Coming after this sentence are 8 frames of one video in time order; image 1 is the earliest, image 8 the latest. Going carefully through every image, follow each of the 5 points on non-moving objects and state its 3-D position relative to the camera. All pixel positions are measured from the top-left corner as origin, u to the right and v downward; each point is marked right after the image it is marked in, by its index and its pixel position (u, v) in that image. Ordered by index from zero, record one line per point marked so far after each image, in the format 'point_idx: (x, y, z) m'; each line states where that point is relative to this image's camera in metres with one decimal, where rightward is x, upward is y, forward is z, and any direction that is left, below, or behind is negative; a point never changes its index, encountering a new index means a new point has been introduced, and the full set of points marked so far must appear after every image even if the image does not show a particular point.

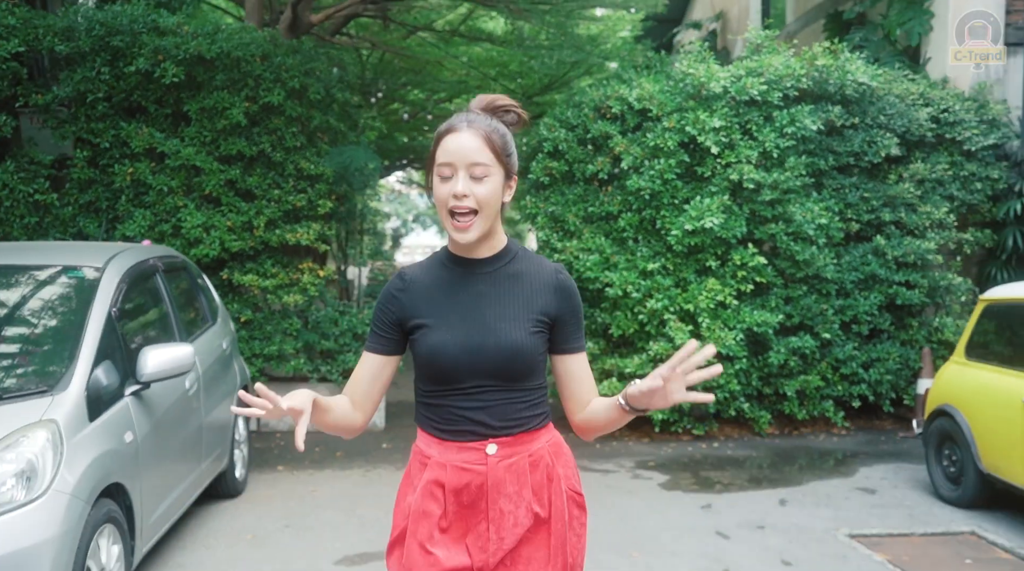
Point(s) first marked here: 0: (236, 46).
0: (-2.4, +2.1, +6.7) m
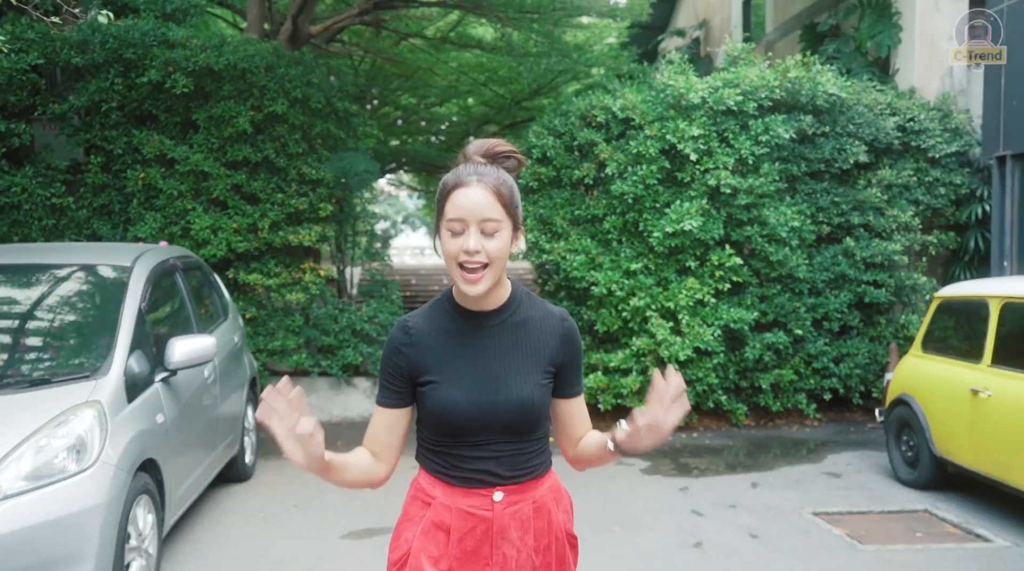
0: (-2.5, +2.1, +7.1) m
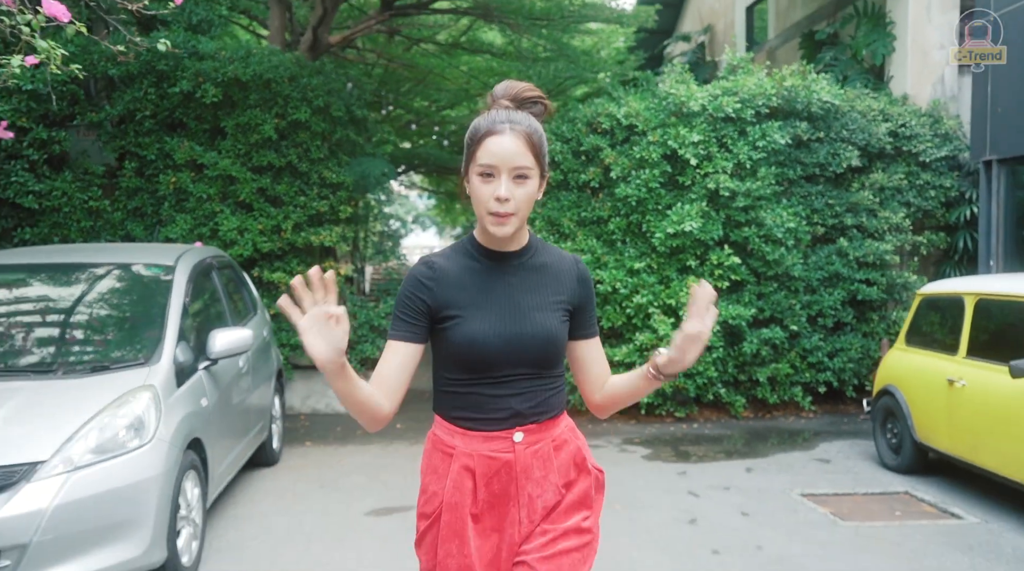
0: (-2.4, +2.1, +7.5) m
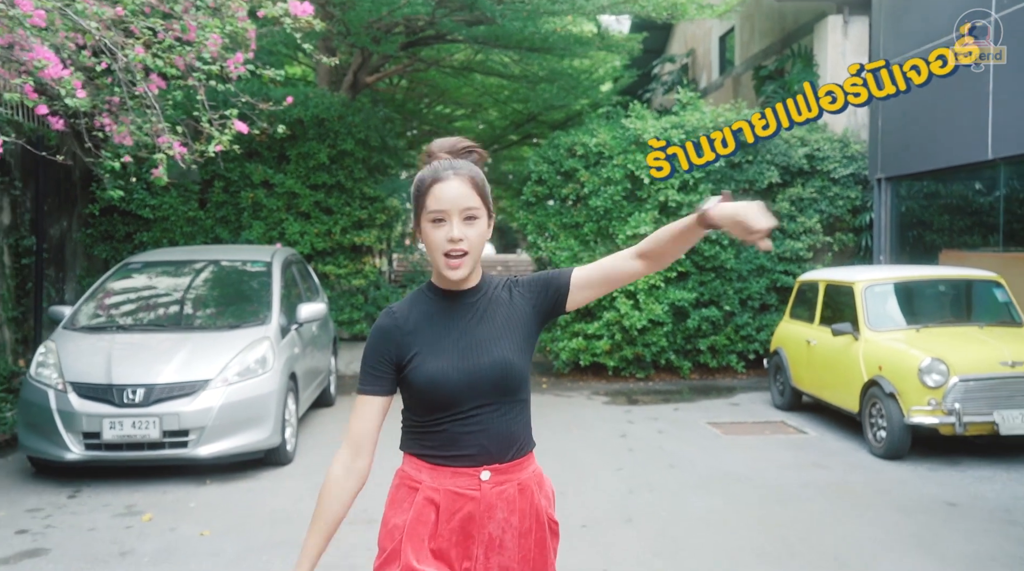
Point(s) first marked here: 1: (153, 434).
0: (-2.5, +2.3, +9.9) m
1: (-2.7, -1.1, +5.7) m
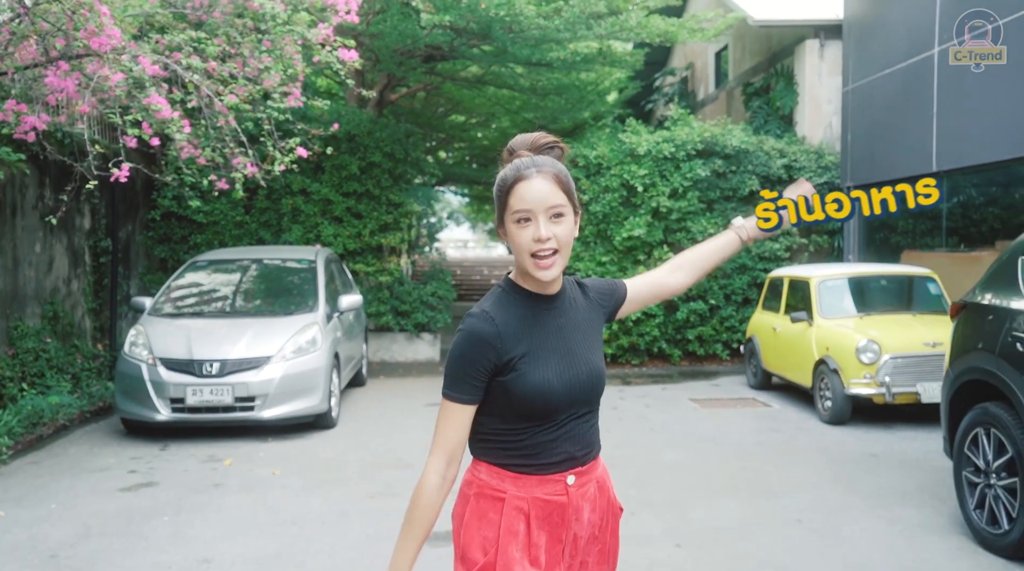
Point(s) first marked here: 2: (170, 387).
0: (-2.3, +2.3, +11.2) m
1: (-2.6, -1.0, +7.0) m
2: (-3.1, -0.9, +7.0) m
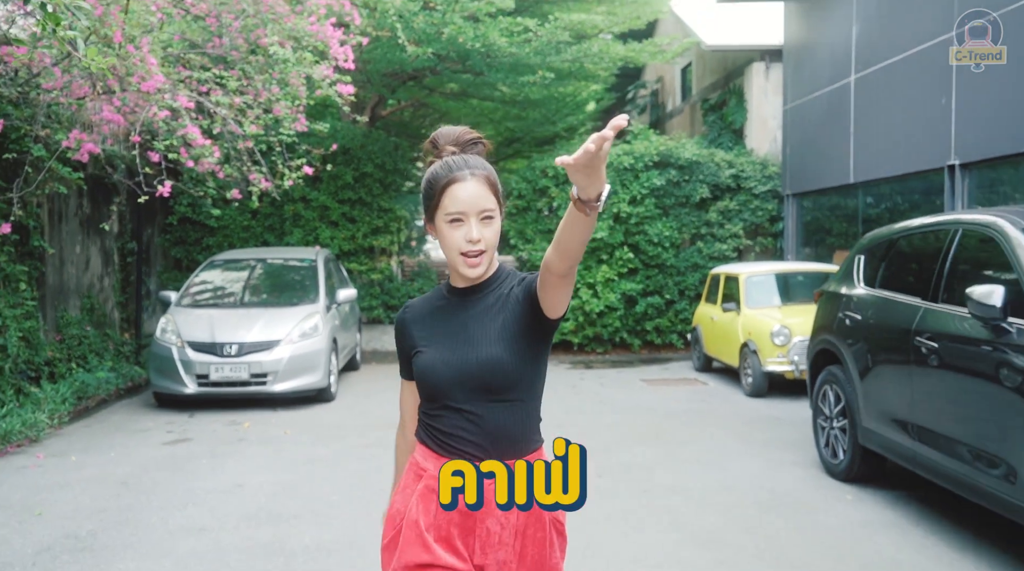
0: (-2.7, +2.4, +12.5) m
1: (-2.9, -1.0, +8.3) m
2: (-3.4, -0.9, +8.3) m
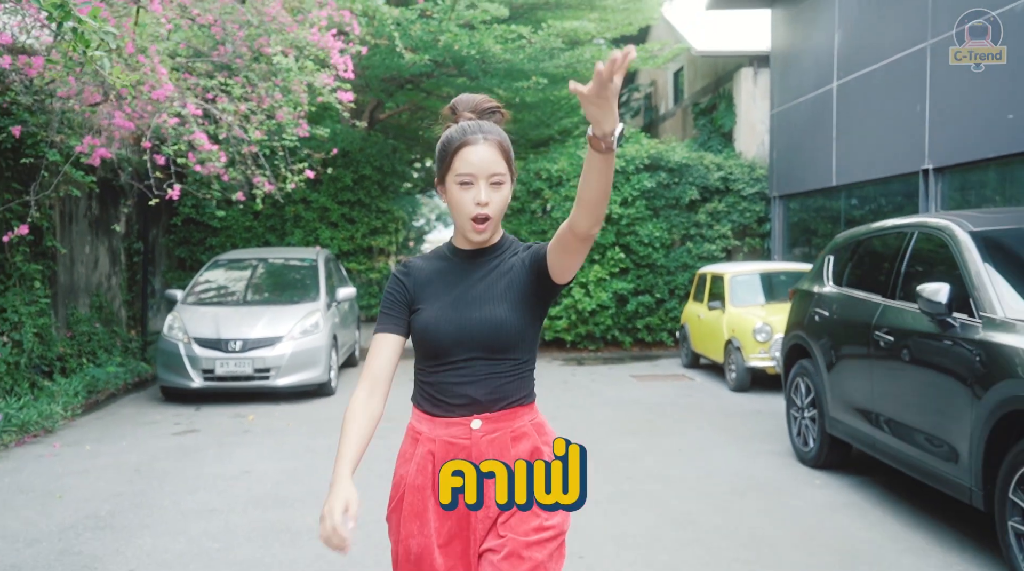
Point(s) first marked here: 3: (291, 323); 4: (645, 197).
0: (-2.8, +2.4, +12.9) m
1: (-3.0, -1.0, +8.7) m
2: (-3.5, -0.8, +8.7) m
3: (-2.6, -0.4, +9.1) m
4: (+2.3, +1.5, +13.0) m
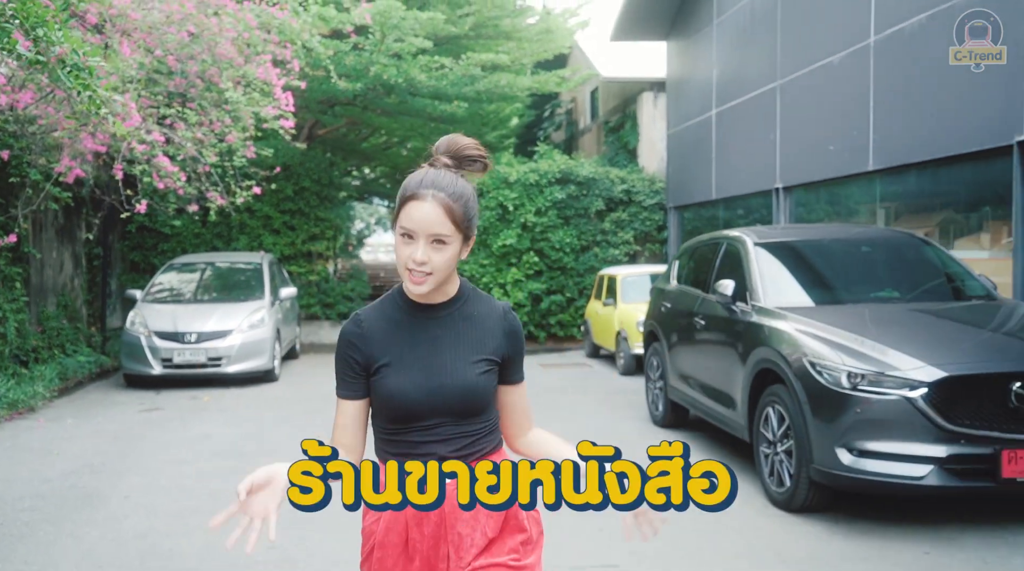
0: (-4.2, +2.4, +14.2) m
1: (-4.1, -1.0, +10.0) m
2: (-4.6, -0.9, +10.0) m
3: (-3.7, -0.5, +10.4) m
4: (+0.9, +1.5, +14.7) m
